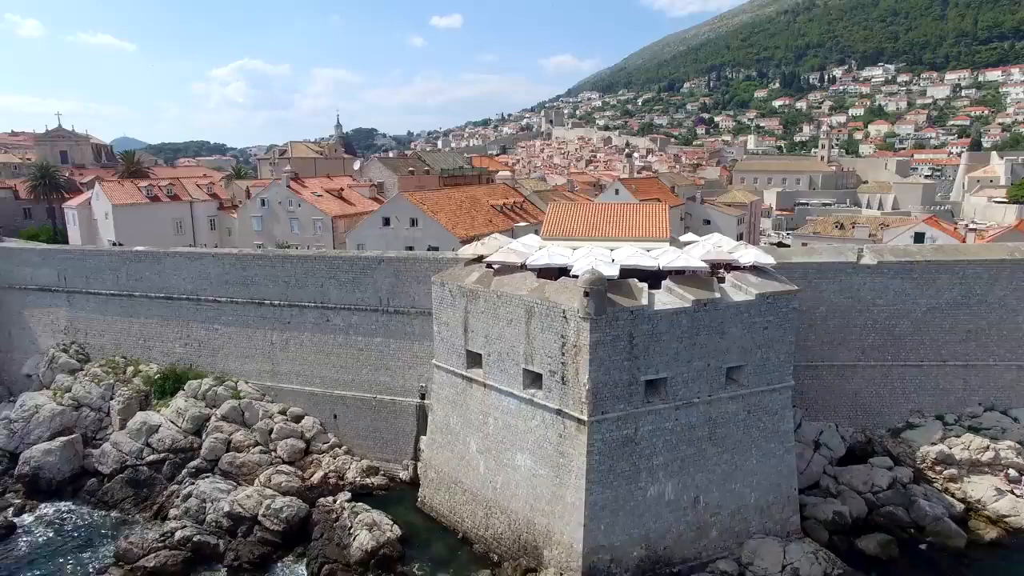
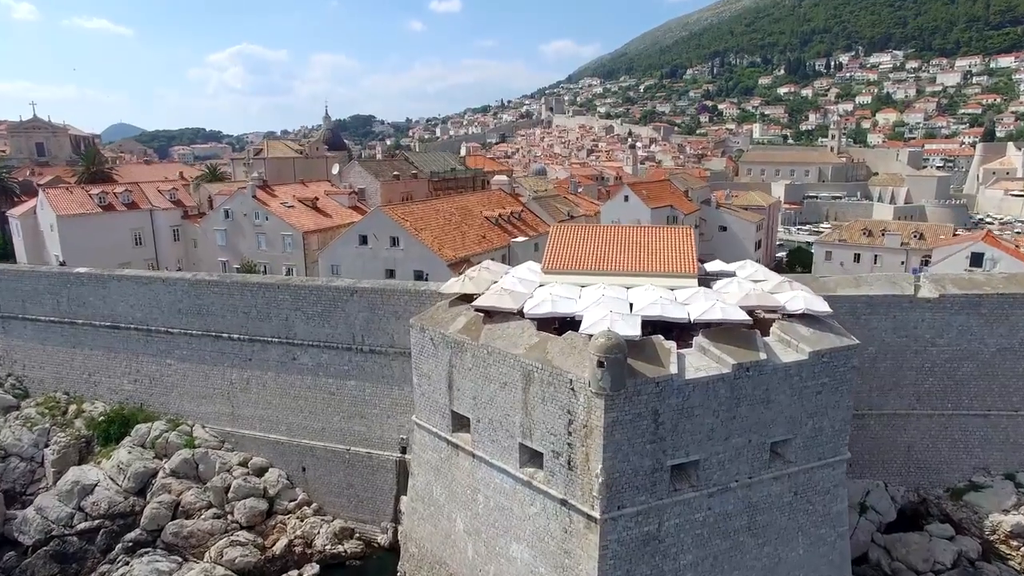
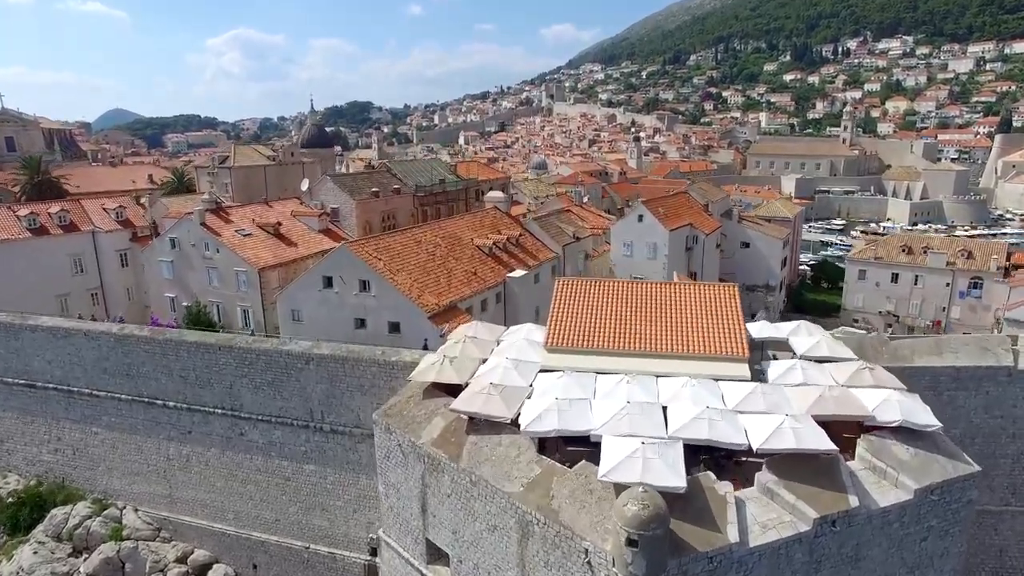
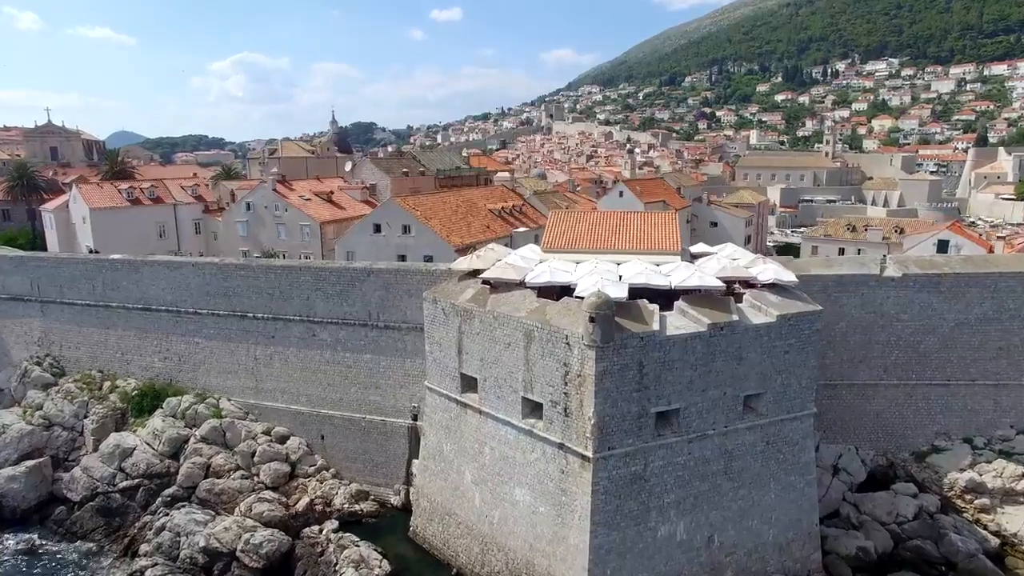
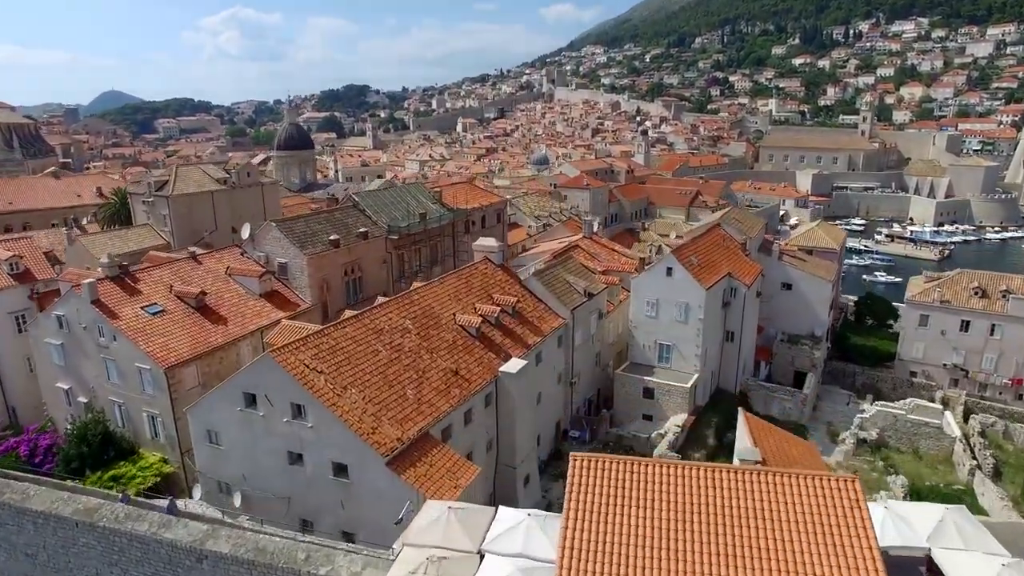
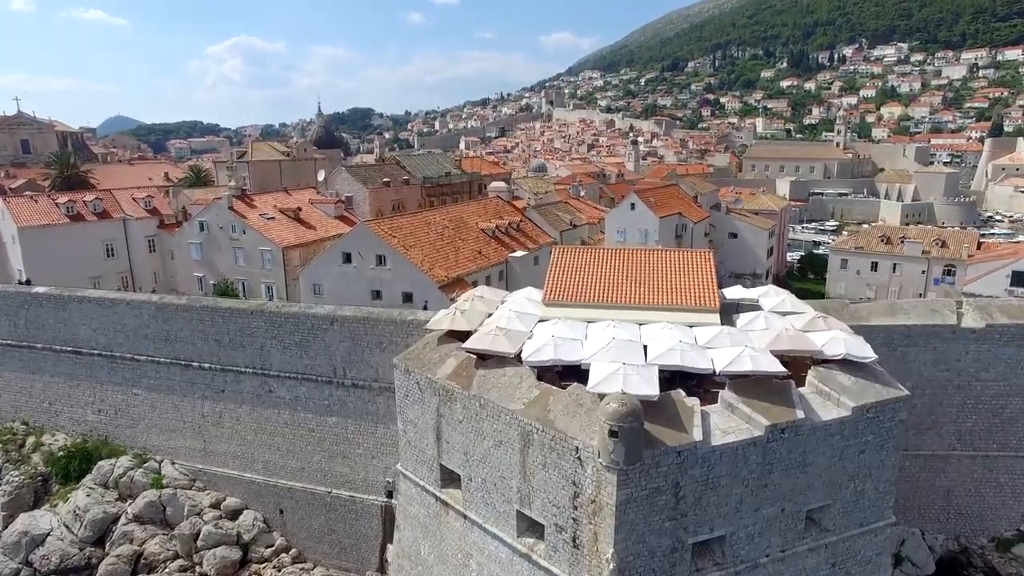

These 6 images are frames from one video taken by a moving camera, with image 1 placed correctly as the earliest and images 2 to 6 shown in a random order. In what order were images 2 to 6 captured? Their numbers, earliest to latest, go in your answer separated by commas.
4, 2, 6, 3, 5
